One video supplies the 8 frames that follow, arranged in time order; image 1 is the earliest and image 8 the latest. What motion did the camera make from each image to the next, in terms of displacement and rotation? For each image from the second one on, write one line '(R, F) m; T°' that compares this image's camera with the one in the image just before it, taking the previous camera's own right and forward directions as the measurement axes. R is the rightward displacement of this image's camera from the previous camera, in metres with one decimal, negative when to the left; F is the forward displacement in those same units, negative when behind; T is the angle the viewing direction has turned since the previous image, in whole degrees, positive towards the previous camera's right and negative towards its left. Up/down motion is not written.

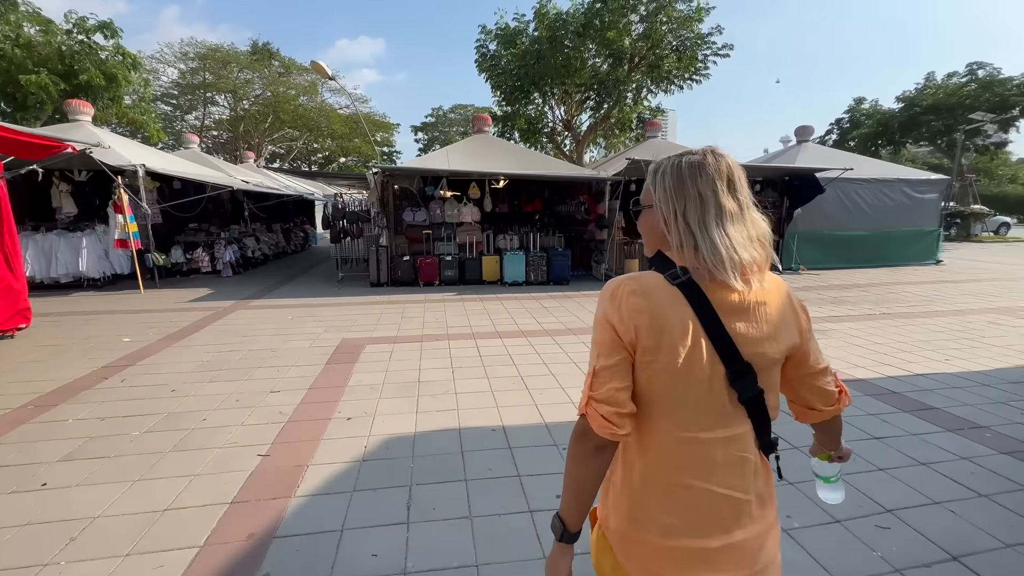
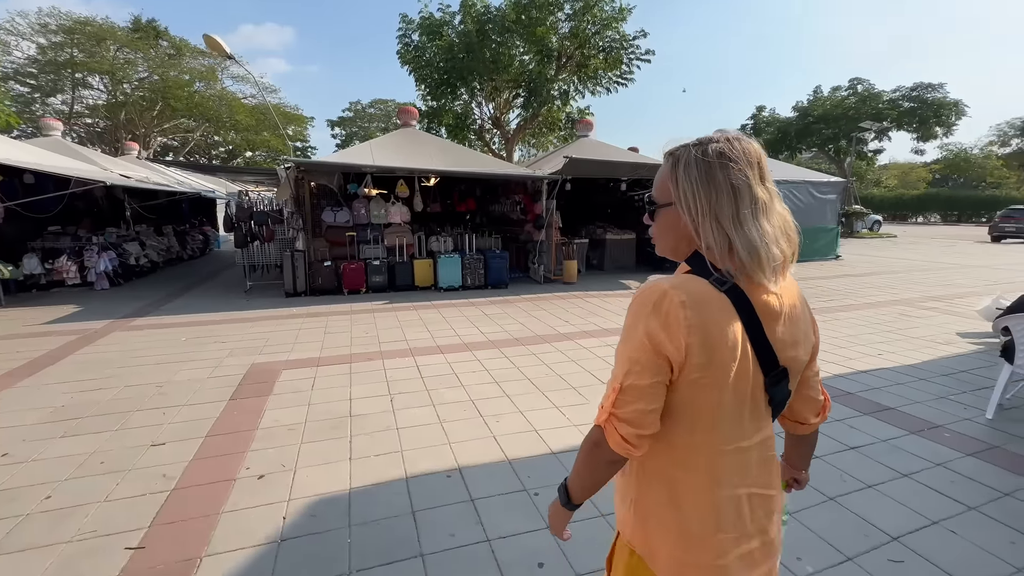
(-0.2, +0.6) m; +9°
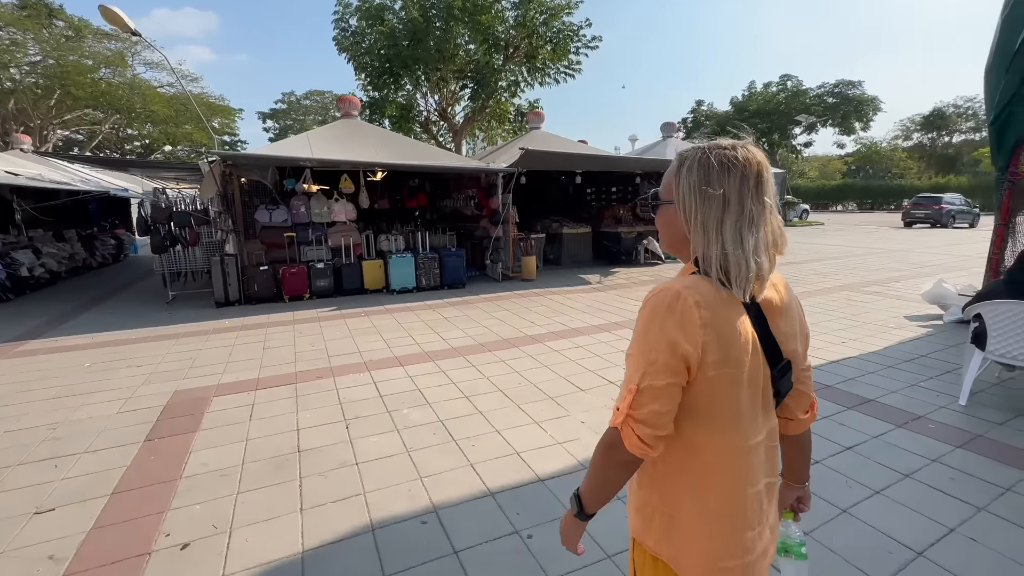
(-0.2, +0.4) m; +6°
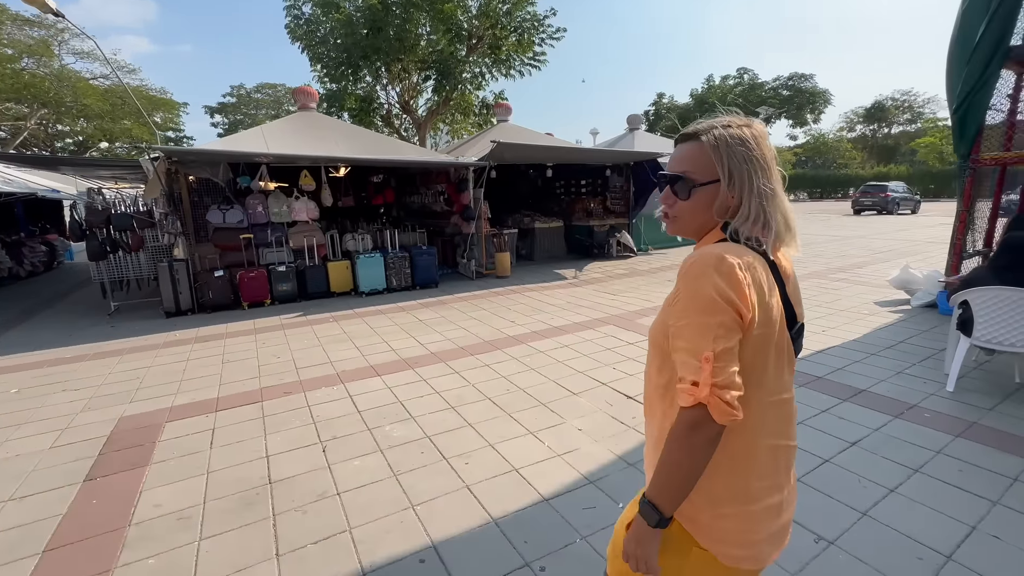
(-0.2, +0.3) m; +4°
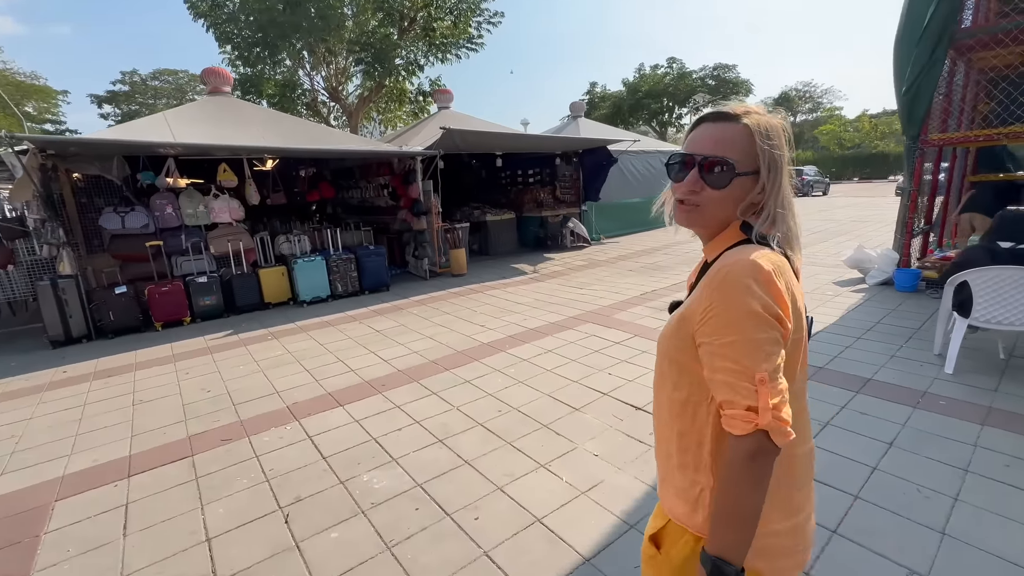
(-0.4, +0.6) m; +8°
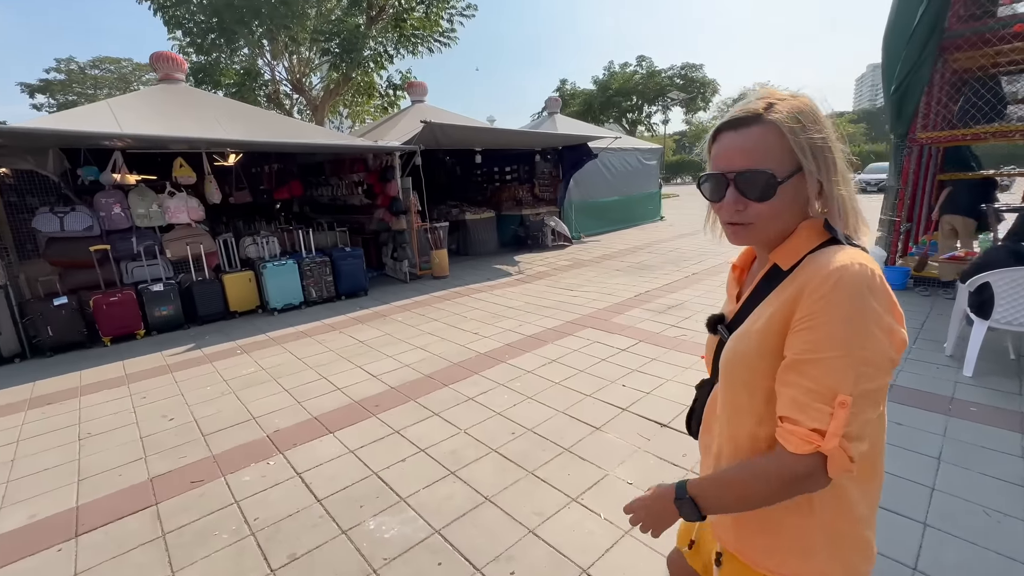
(-0.3, +0.4) m; +4°
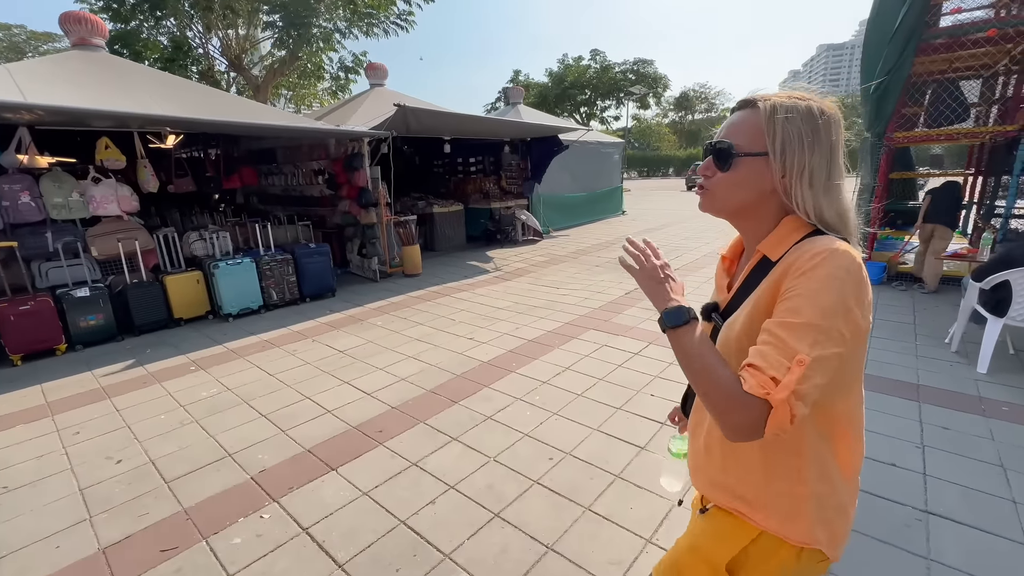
(-0.6, +0.5) m; +7°
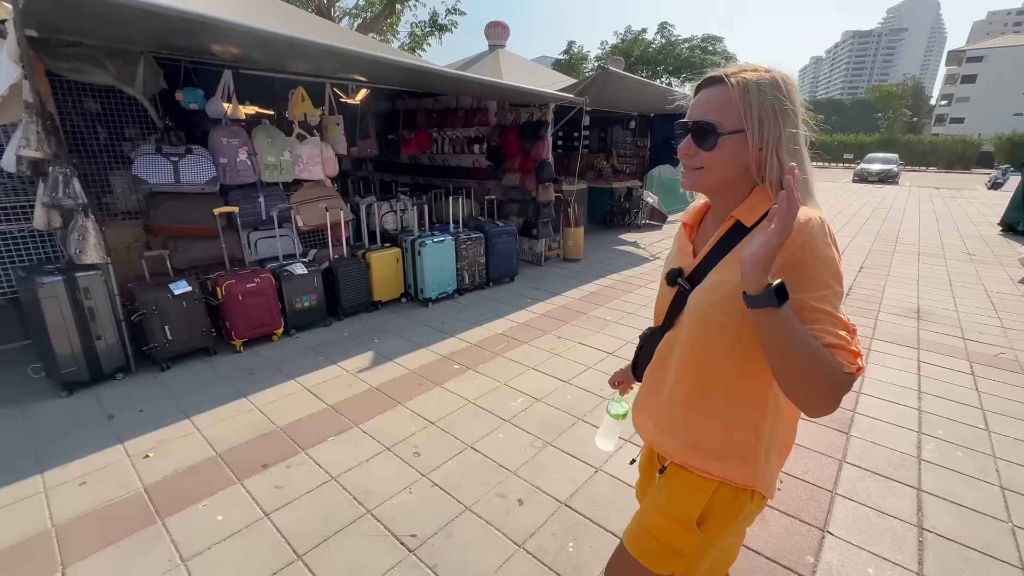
(-2.8, +0.7) m; 0°
